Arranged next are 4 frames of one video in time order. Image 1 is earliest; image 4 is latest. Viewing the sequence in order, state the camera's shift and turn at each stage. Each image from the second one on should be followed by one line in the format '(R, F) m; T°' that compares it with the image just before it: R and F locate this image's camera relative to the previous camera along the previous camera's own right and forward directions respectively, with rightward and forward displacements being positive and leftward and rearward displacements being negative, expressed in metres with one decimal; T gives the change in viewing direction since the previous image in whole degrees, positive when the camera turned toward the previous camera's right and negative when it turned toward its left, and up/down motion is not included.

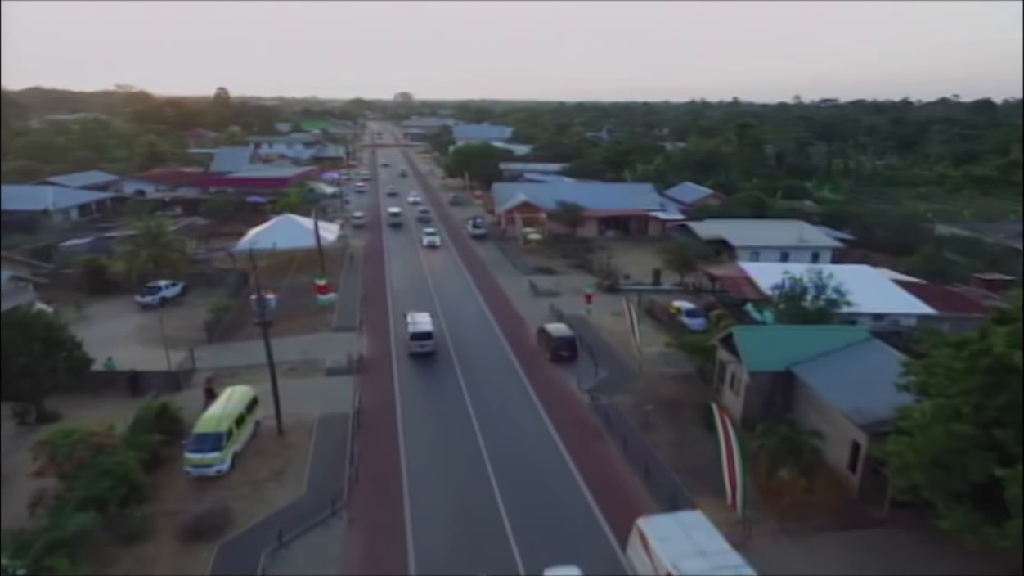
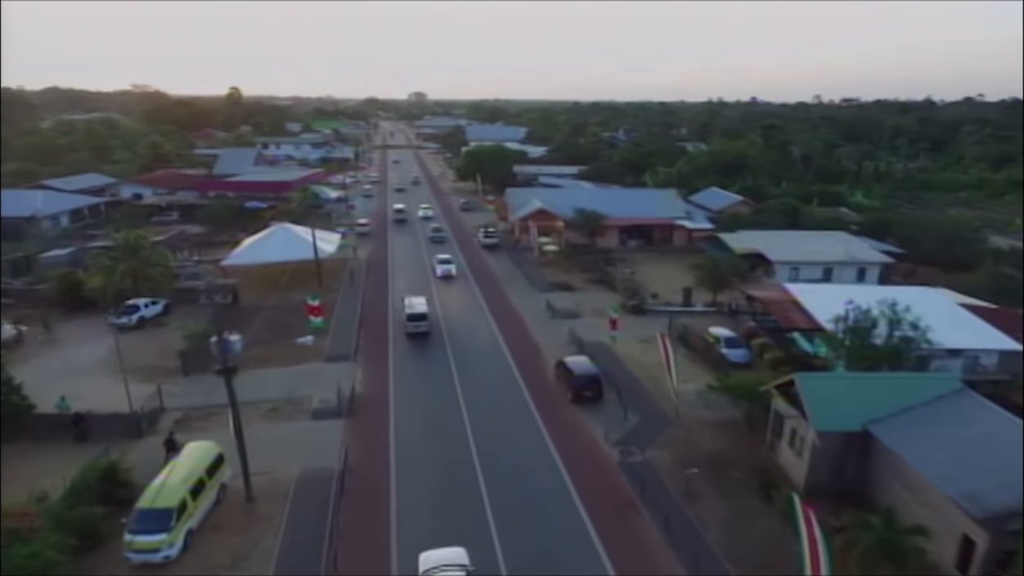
(-0.1, +1.8) m; -1°
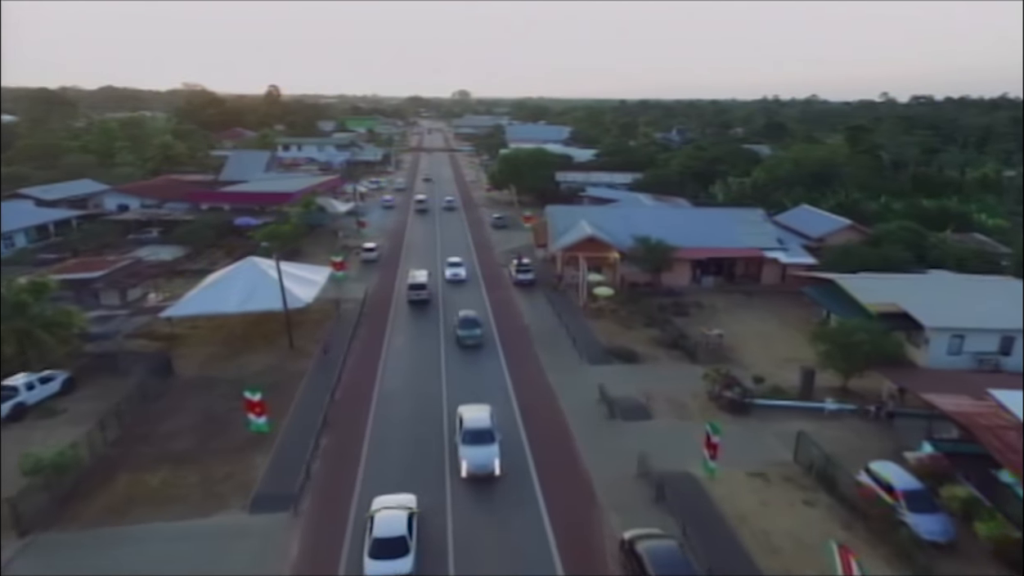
(0.0, +5.2) m; -4°
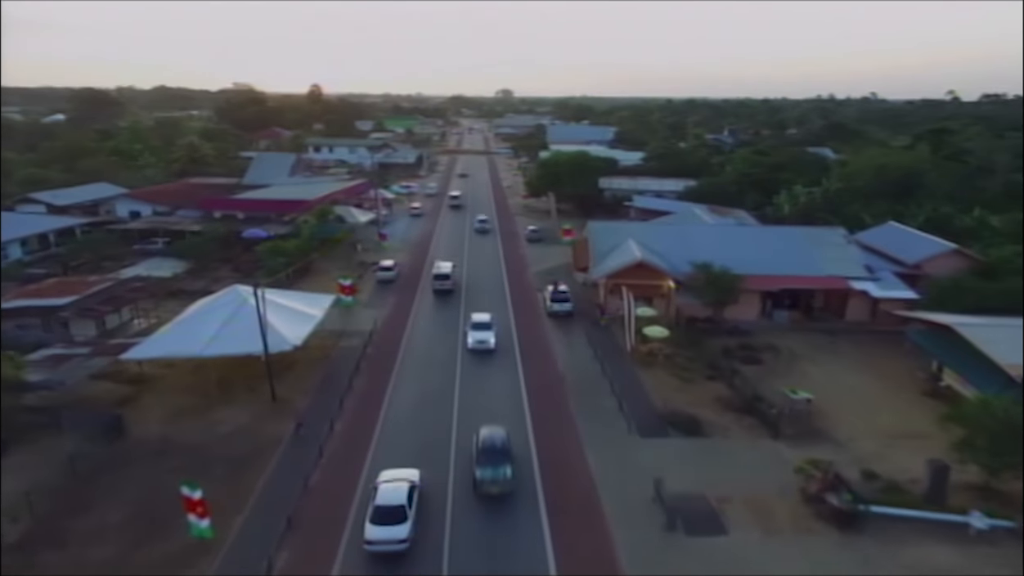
(+0.1, +2.7) m; -4°
